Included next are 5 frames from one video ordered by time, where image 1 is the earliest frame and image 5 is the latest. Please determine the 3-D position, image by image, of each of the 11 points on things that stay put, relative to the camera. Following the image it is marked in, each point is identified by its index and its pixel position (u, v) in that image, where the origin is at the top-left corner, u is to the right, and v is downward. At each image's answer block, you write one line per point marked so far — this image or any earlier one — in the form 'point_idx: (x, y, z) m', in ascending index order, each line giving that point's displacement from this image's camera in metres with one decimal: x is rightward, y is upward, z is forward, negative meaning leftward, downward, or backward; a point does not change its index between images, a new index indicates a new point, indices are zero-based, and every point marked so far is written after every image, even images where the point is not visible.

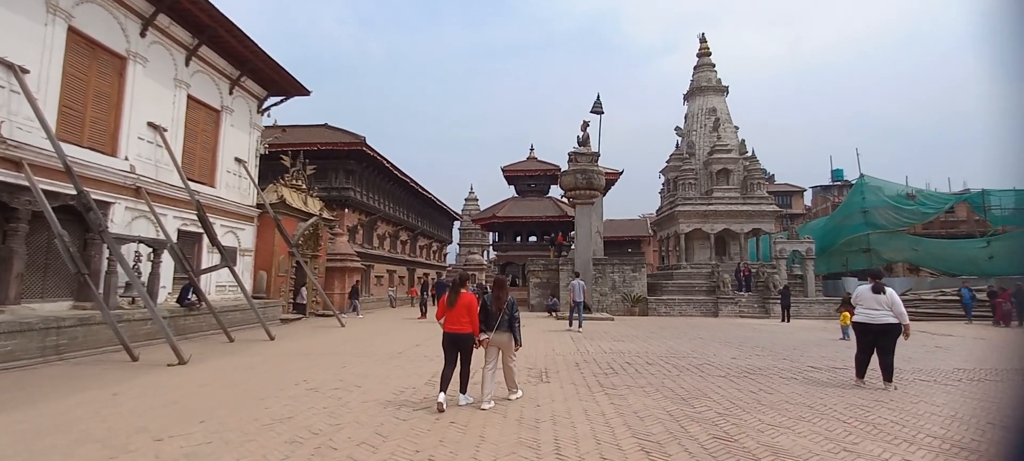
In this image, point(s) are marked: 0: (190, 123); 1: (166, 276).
0: (-7.9, +2.6, +12.5) m
1: (-7.6, -1.0, +11.4) m
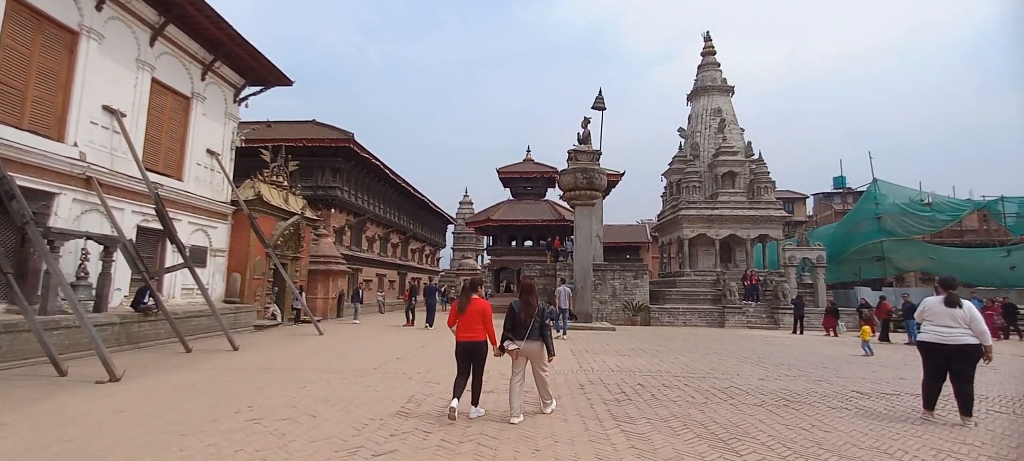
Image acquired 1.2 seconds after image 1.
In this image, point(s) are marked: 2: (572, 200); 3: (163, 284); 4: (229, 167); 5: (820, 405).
0: (-8.0, +2.7, +11.4) m
1: (-7.8, -0.9, +10.2) m
2: (+1.8, +0.9, +15.7) m
3: (-7.8, -1.2, +11.5) m
4: (-7.9, +1.8, +14.3) m
5: (+3.2, -1.8, +5.3) m
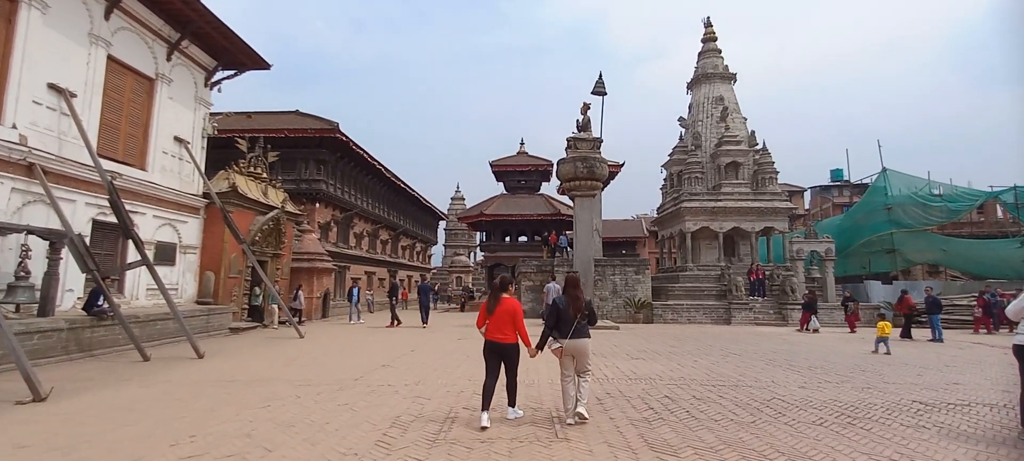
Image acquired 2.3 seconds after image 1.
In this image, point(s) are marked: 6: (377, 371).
0: (-8.0, +2.8, +10.2) m
1: (-7.8, -0.8, +9.1) m
2: (+1.7, +1.2, +14.8) m
3: (-7.8, -1.1, +10.4) m
4: (-8.0, +1.9, +13.2) m
5: (+3.3, -1.7, +4.4) m
6: (-1.8, -1.9, +6.9) m
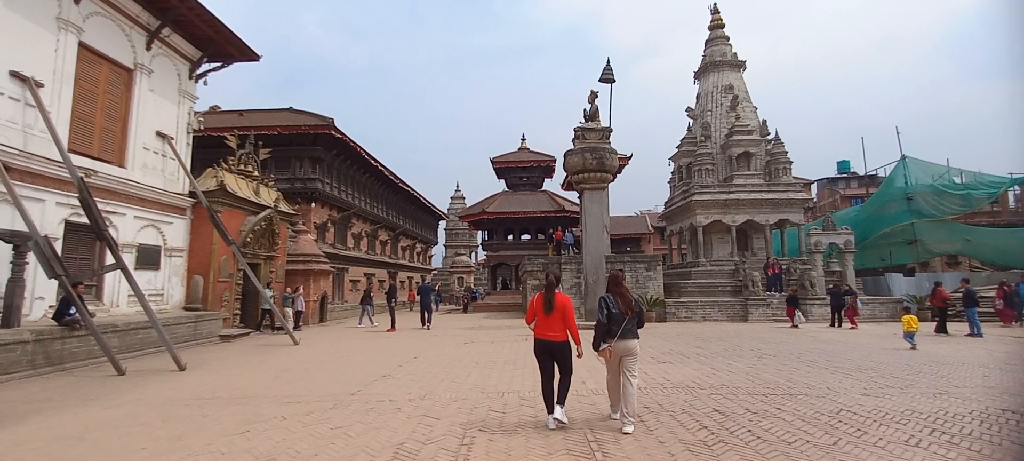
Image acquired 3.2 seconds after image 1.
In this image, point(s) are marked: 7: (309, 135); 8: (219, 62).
0: (-7.9, +2.8, +9.5) m
1: (-7.6, -0.9, +8.3) m
2: (+1.8, +1.3, +14.0) m
3: (-7.6, -1.1, +9.6) m
4: (-7.9, +1.9, +12.4) m
5: (+3.5, -1.5, +3.7) m
6: (-1.6, -1.8, +6.1) m
7: (-7.5, +3.5, +18.9) m
8: (-7.5, +4.3, +13.2) m
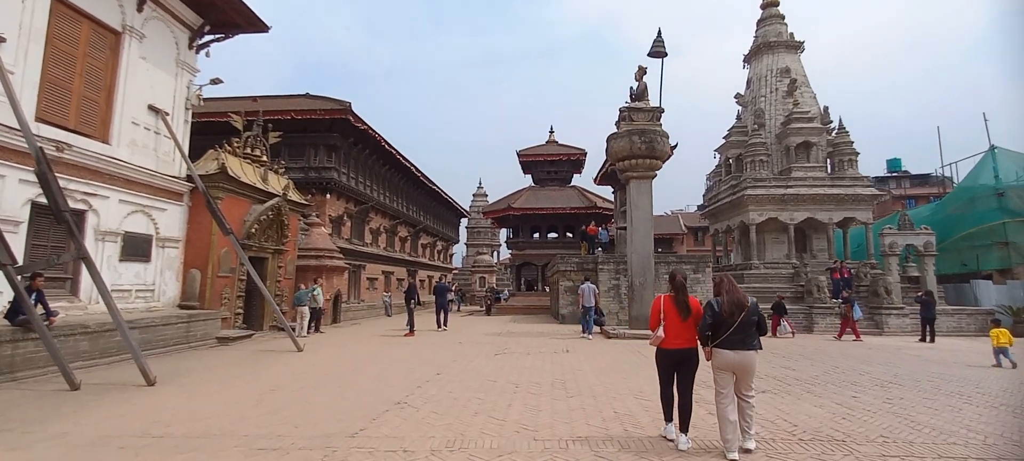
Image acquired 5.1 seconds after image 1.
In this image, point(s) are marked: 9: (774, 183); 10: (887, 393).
0: (-7.2, +3.0, +8.1) m
1: (-7.0, -0.6, +7.0) m
2: (+2.7, +1.4, +12.3) m
3: (-7.0, -0.9, +8.2) m
4: (-7.1, +2.1, +11.1) m
5: (+3.9, -1.4, +1.9) m
6: (-1.1, -1.6, +4.5) m
7: (-6.4, +3.7, +17.6) m
8: (-6.6, +4.6, +11.8) m
9: (+10.0, +1.8, +19.8) m
10: (+4.1, -1.8, +5.6) m
